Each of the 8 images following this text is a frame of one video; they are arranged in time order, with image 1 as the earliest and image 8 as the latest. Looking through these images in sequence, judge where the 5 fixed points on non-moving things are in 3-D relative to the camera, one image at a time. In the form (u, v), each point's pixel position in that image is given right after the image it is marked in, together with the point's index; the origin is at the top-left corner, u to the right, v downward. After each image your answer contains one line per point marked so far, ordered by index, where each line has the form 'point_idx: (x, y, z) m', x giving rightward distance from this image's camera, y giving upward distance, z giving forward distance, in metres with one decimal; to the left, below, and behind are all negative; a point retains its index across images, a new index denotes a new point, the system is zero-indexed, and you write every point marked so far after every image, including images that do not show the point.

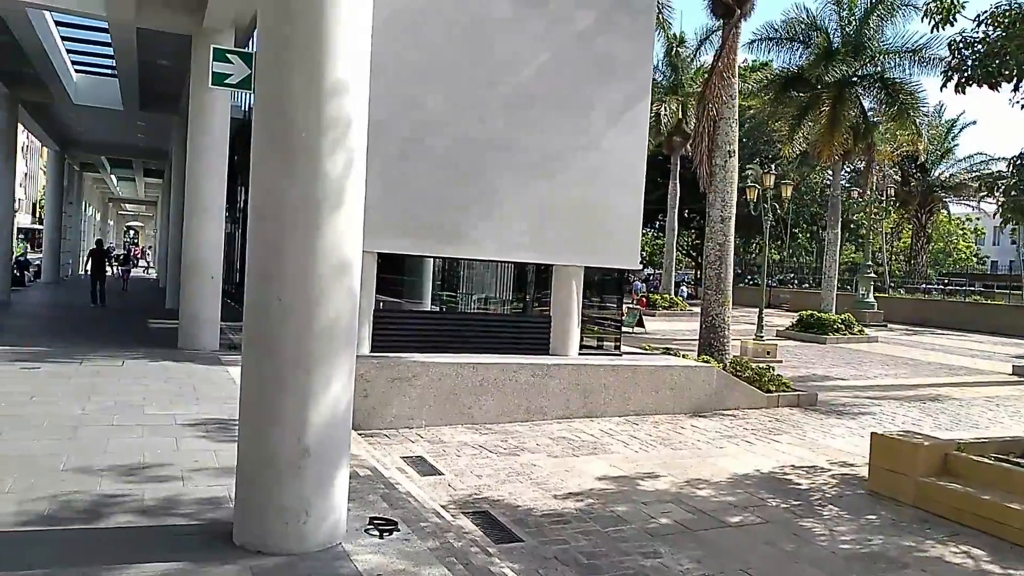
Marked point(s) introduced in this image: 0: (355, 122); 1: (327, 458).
0: (-0.9, +0.9, +4.5) m
1: (-1.0, -0.9, +4.4) m
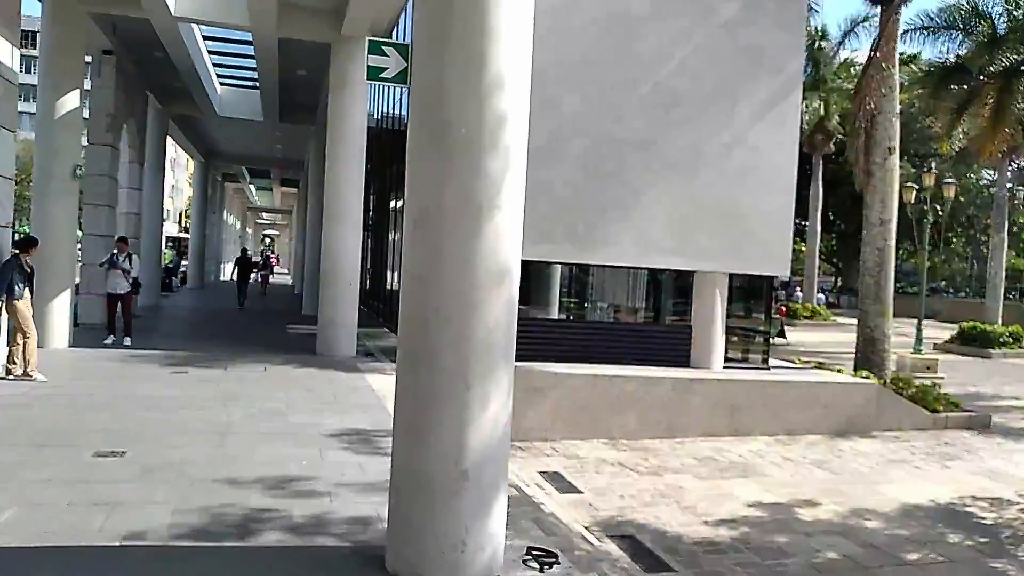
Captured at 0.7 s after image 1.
0: (0.0, +0.9, +4.0) m
1: (-0.1, -1.0, +4.0) m
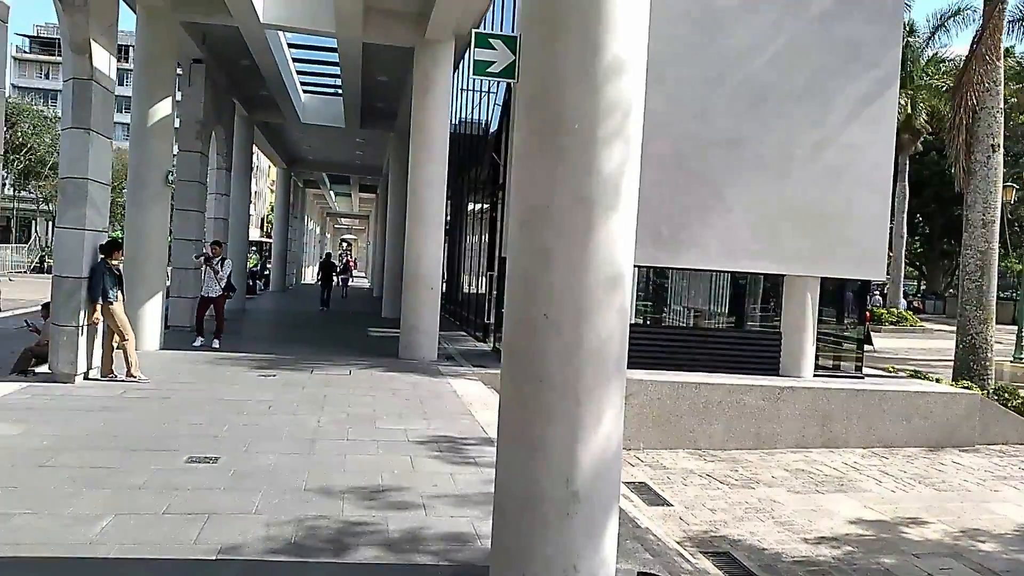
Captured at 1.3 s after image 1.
0: (+0.6, +0.8, +3.8) m
1: (+0.4, -1.0, +3.7) m
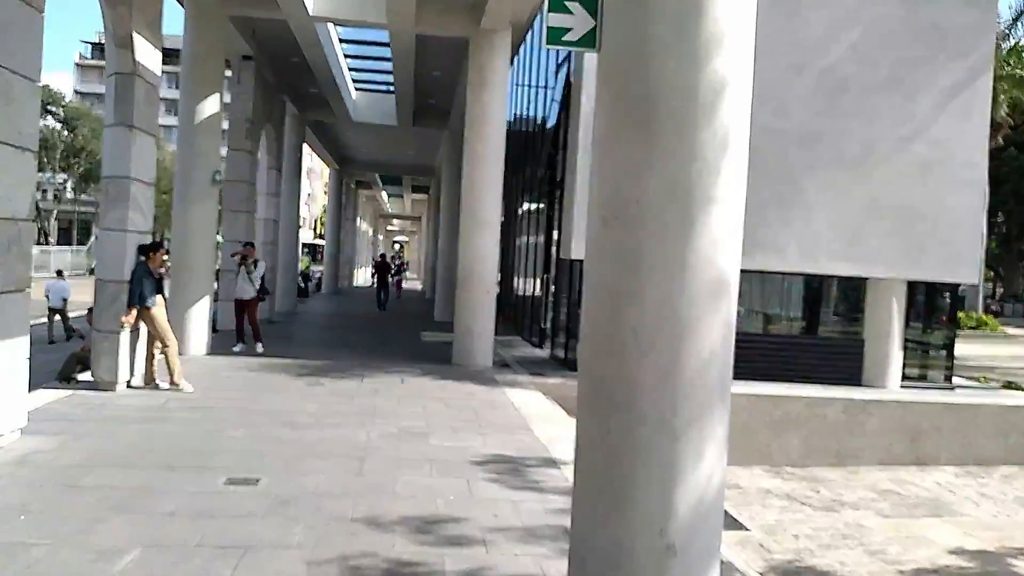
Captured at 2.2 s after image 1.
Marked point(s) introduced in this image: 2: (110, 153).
0: (+0.9, +0.8, +3.1) m
1: (+0.7, -1.0, +3.0) m
2: (-4.2, +1.4, +8.6) m
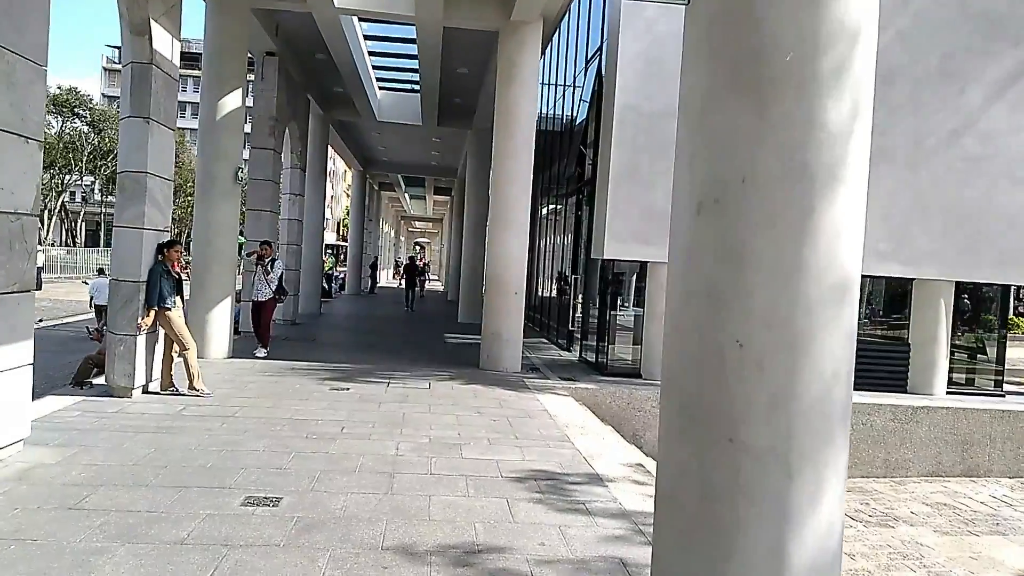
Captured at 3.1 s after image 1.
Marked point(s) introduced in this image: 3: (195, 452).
0: (+1.1, +0.8, +2.5) m
1: (+0.9, -1.0, +2.5) m
2: (-3.8, +1.4, +8.1) m
3: (-2.4, -1.2, +6.2) m
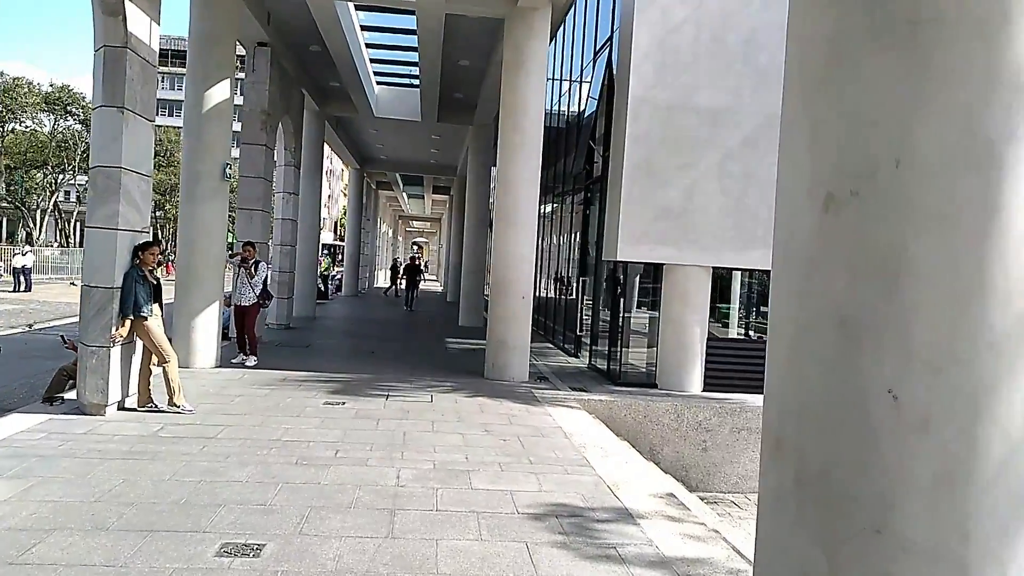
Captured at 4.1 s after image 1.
0: (+1.2, +0.7, +1.8) m
1: (+1.1, -1.1, +1.8) m
2: (-3.7, +1.4, +7.4) m
3: (-2.3, -1.3, +5.4) m
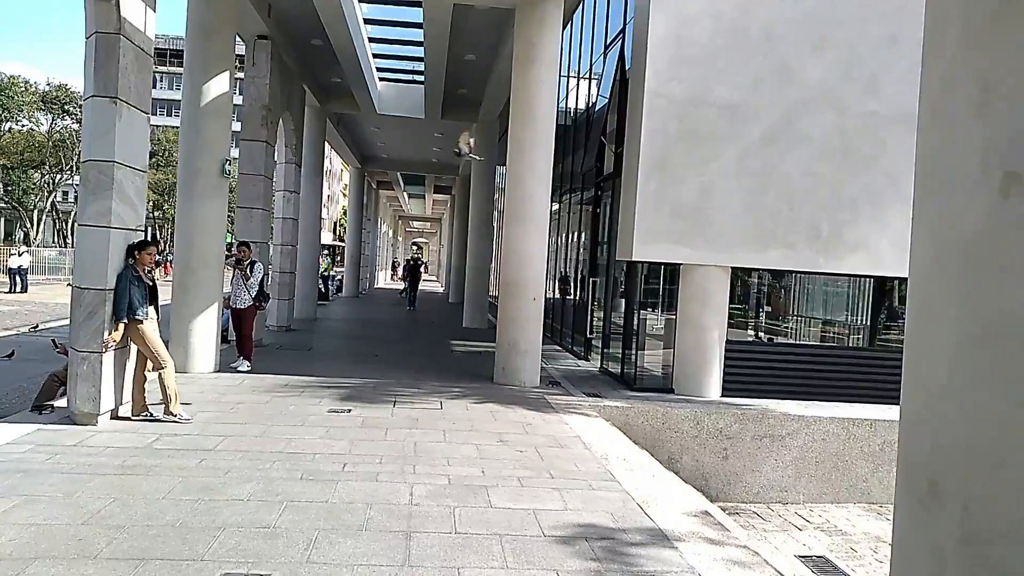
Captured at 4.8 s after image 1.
0: (+1.4, +0.7, +1.4) m
1: (+1.2, -1.1, +1.3) m
2: (-3.6, +1.3, +7.0) m
3: (-2.1, -1.3, +5.0) m
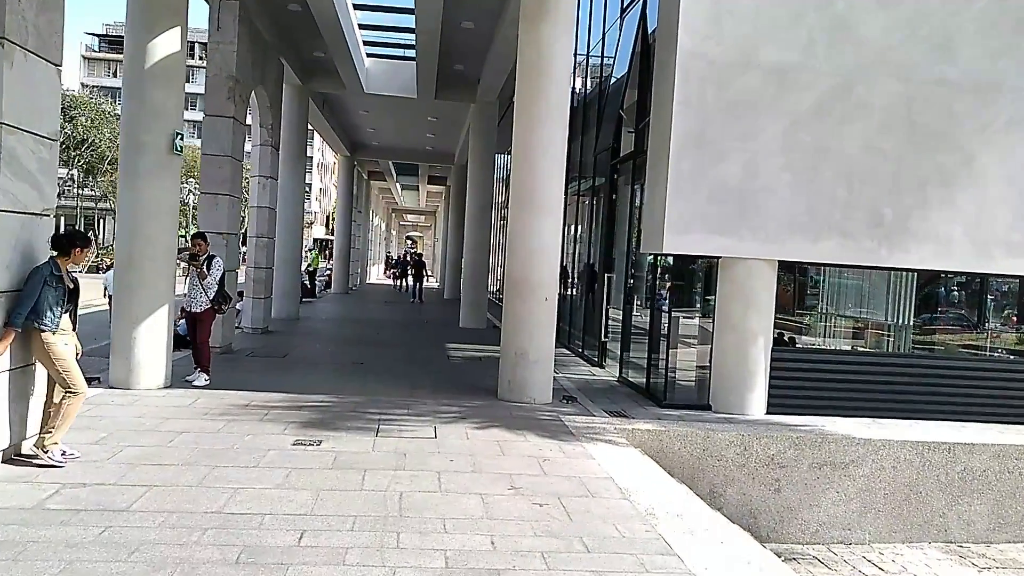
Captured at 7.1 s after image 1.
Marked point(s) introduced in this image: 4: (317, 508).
0: (+1.5, +0.7, -0.3) m
1: (+1.3, -1.1, -0.3) m
2: (-3.5, +1.3, +5.3) m
3: (-2.0, -1.3, +3.3) m
4: (-1.2, -1.3, +4.8) m
